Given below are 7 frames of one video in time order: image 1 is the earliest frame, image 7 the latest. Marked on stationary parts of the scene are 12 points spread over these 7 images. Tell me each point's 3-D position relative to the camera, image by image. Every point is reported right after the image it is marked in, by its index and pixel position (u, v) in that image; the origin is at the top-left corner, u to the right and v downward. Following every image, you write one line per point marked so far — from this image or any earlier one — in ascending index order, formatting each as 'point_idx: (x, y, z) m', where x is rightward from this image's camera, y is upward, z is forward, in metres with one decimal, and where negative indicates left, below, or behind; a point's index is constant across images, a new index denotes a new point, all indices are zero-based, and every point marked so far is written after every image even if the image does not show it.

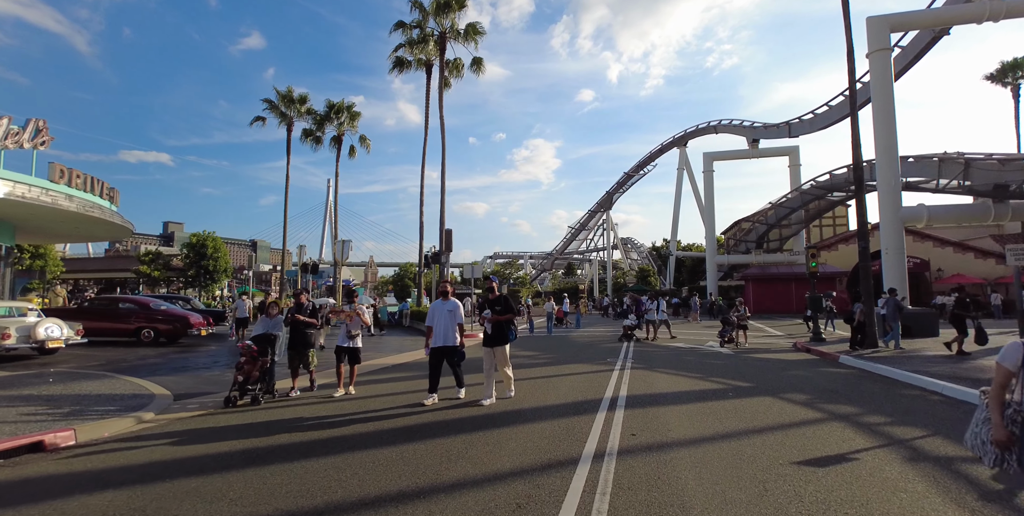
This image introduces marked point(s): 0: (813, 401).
0: (+5.1, -2.4, +7.9) m
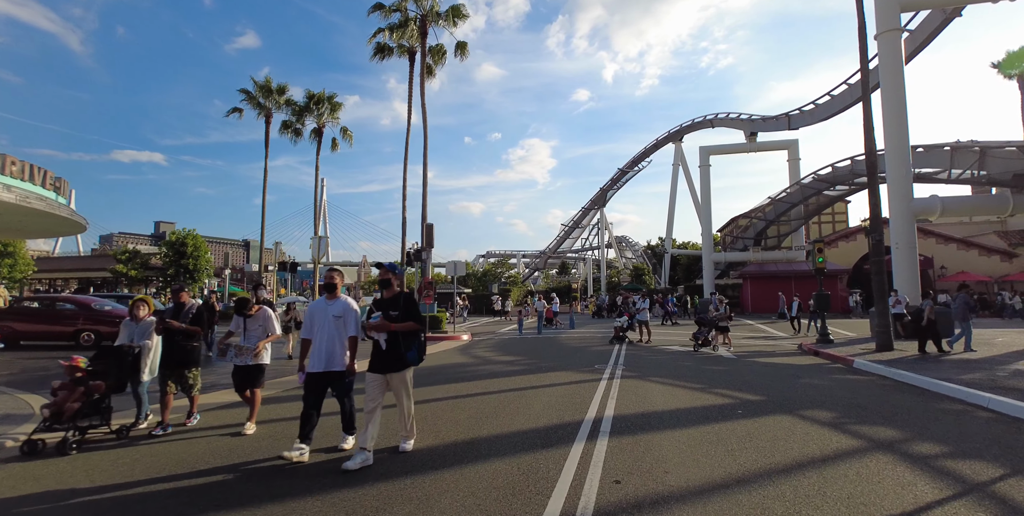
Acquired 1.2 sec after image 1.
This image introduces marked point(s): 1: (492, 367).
0: (+4.5, -2.3, +6.5) m
1: (-0.6, -3.0, +12.9) m
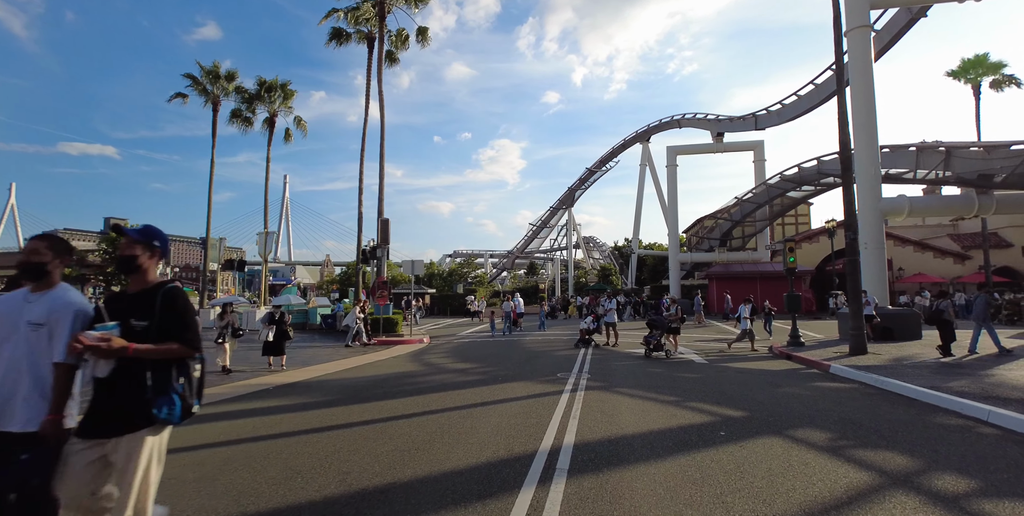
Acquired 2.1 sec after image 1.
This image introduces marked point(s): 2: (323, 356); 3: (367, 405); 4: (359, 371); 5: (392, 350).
0: (+3.8, -2.2, +5.5) m
1: (-1.7, -3.0, +11.6) m
2: (-7.0, -3.7, +17.3) m
3: (-2.5, -2.6, +8.1) m
4: (-4.2, -3.2, +12.9) m
5: (-4.3, -3.4, +17.1) m
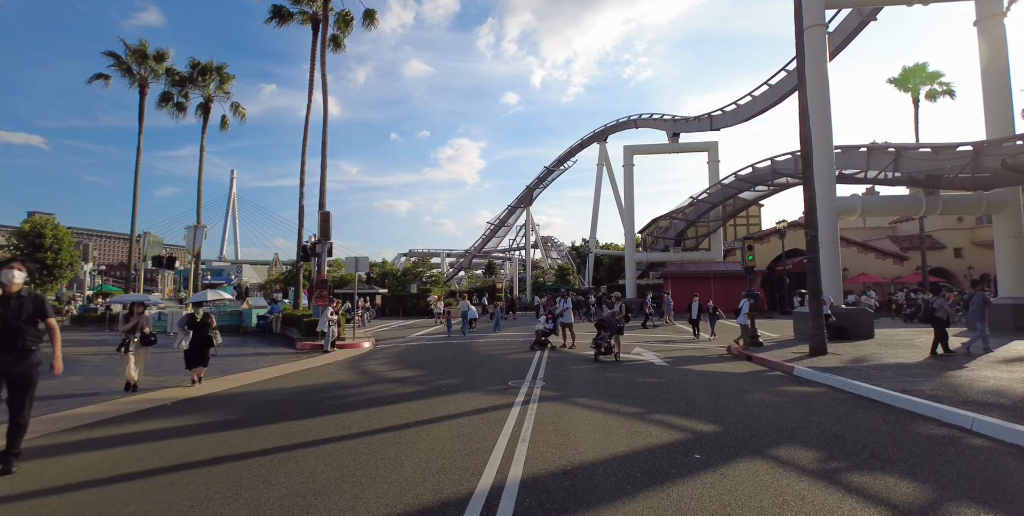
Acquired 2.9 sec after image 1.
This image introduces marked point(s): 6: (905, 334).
0: (+3.2, -2.1, +4.7) m
1: (-2.8, -2.8, +10.2) m
2: (-8.6, -3.5, +15.5) m
3: (-3.3, -2.4, +6.7) m
4: (-5.4, -3.0, +11.4) m
5: (-6.0, -3.3, +15.6) m
6: (+13.9, -2.7, +16.7) m
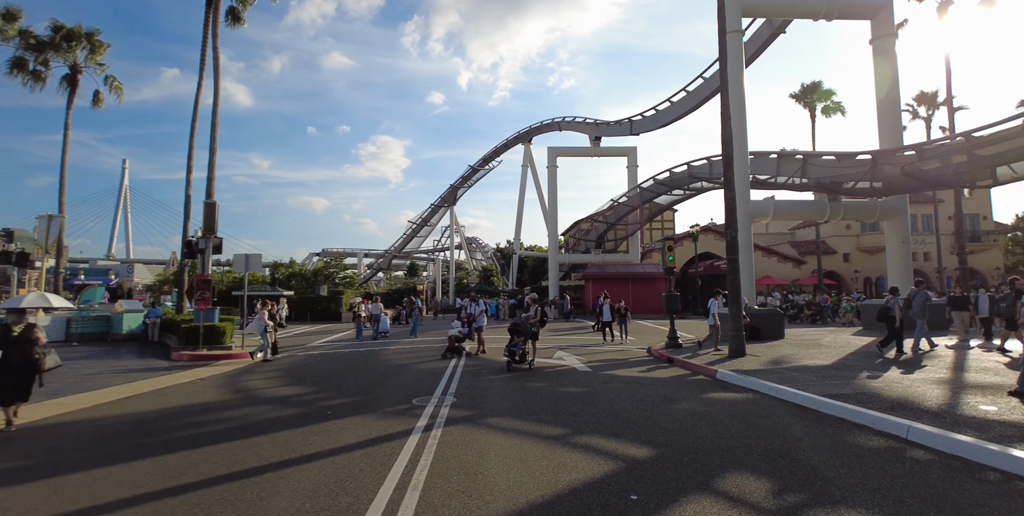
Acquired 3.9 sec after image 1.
0: (+2.3, -2.0, +3.9) m
1: (-4.5, -2.7, +8.4) m
2: (-11.1, -3.3, +12.7) m
3: (-4.5, -2.3, +4.8) m
4: (-7.3, -2.9, +9.1) m
5: (-8.5, -3.2, +13.1) m
6: (+11.0, -2.8, +17.4) m
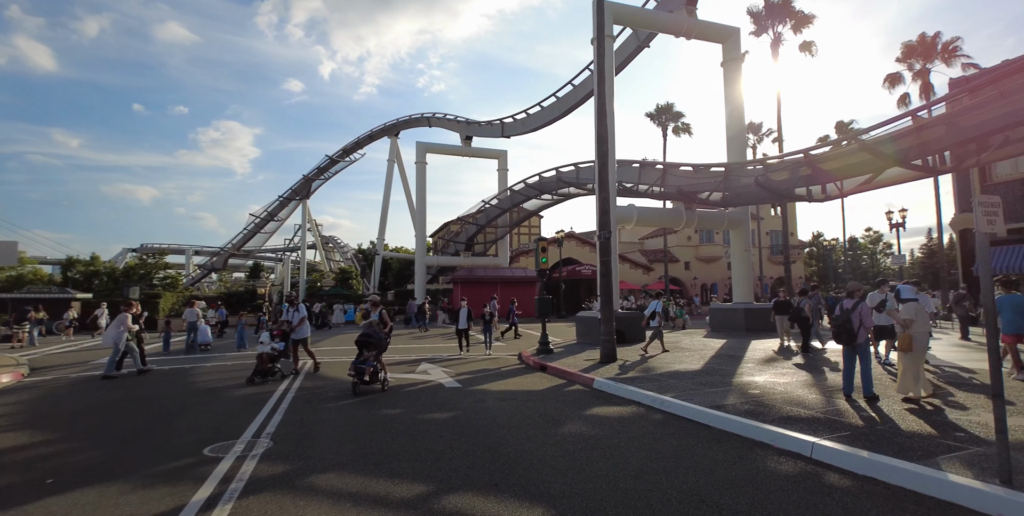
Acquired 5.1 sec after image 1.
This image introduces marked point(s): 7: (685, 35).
0: (+1.4, -1.9, +2.6) m
1: (-6.5, -2.5, +5.1) m
2: (-13.9, -3.0, +7.4) m
3: (-5.4, -2.0, +1.7) m
4: (-9.3, -2.6, +5.0) m
5: (-11.6, -2.9, +8.5) m
6: (+5.9, -3.0, +18.0) m
7: (+7.3, +9.4, +19.9) m
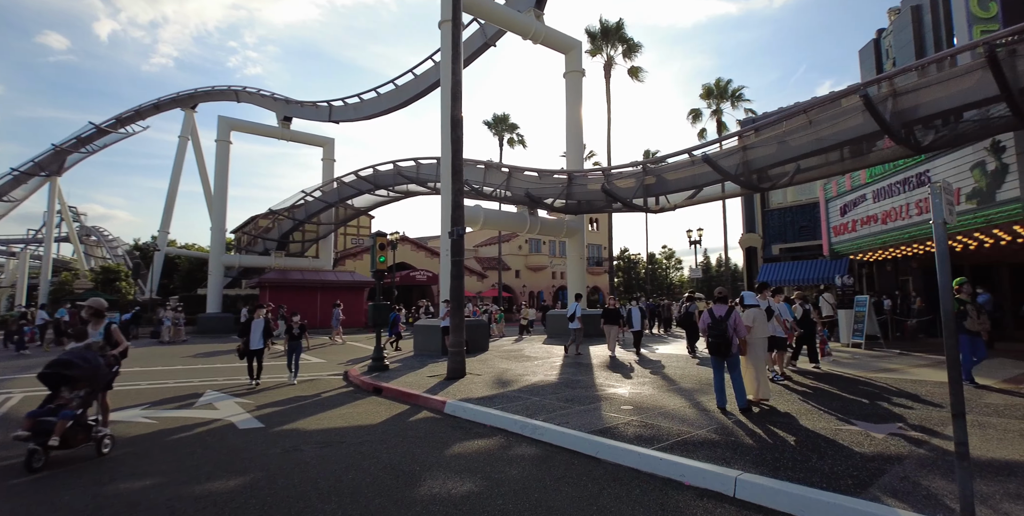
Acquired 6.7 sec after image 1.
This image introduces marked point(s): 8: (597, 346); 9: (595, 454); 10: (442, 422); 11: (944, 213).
0: (+1.1, -1.8, +1.2) m
1: (-7.1, -2.1, +0.7) m
2: (-14.9, -2.3, +0.2) m
3: (-4.9, -1.6, -2.1) m
4: (-9.7, -2.1, -0.4) m
5: (-13.1, -2.3, +2.1) m
6: (-0.1, -3.2, +17.2) m
7: (+0.9, +9.1, +19.7) m
8: (+3.1, -3.2, +17.4) m
9: (+0.9, -2.3, +5.5) m
10: (-1.2, -2.7, +7.8) m
11: (+3.1, +0.3, +3.4) m
